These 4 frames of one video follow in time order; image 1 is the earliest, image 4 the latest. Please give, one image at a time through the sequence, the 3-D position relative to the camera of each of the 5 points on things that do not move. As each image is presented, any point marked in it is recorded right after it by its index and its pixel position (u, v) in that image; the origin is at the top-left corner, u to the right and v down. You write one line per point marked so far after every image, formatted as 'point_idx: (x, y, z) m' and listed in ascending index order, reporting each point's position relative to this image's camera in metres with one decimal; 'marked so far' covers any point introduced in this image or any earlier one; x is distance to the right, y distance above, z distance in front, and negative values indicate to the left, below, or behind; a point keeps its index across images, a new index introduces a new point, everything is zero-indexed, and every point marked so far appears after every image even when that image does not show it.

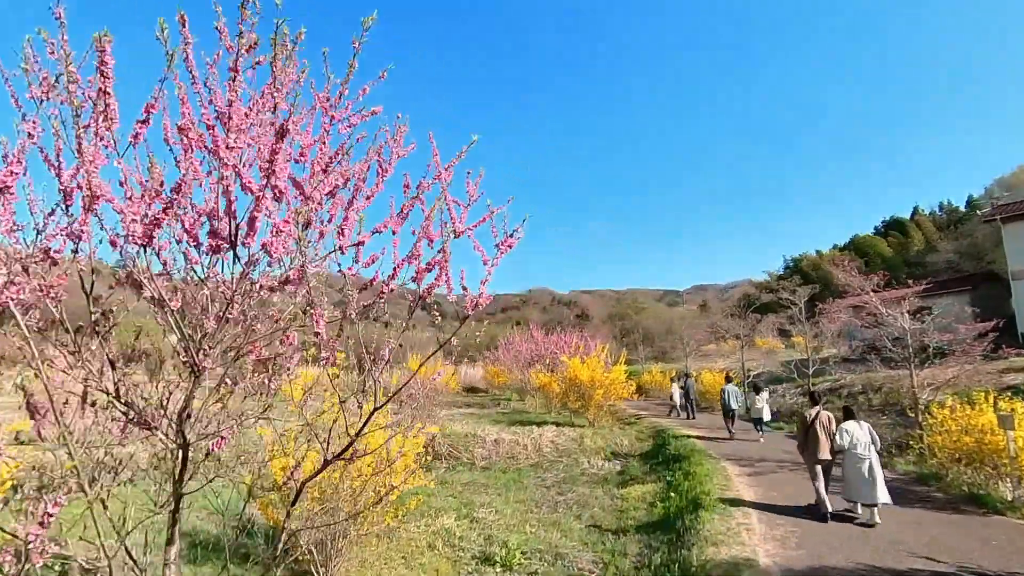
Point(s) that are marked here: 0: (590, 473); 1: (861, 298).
0: (+1.5, -3.6, +11.2) m
1: (+6.9, -0.2, +11.4) m
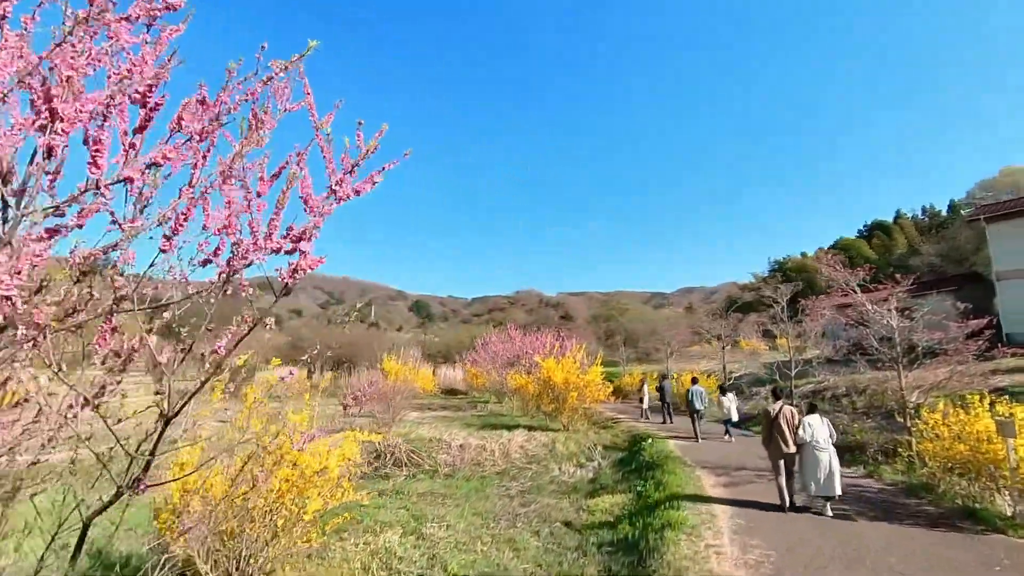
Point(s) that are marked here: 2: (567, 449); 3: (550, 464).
0: (+0.8, -3.6, +10.5) m
1: (+6.3, -0.1, +10.8) m
2: (+1.2, -3.5, +12.5) m
3: (+0.8, -3.6, +11.7) m
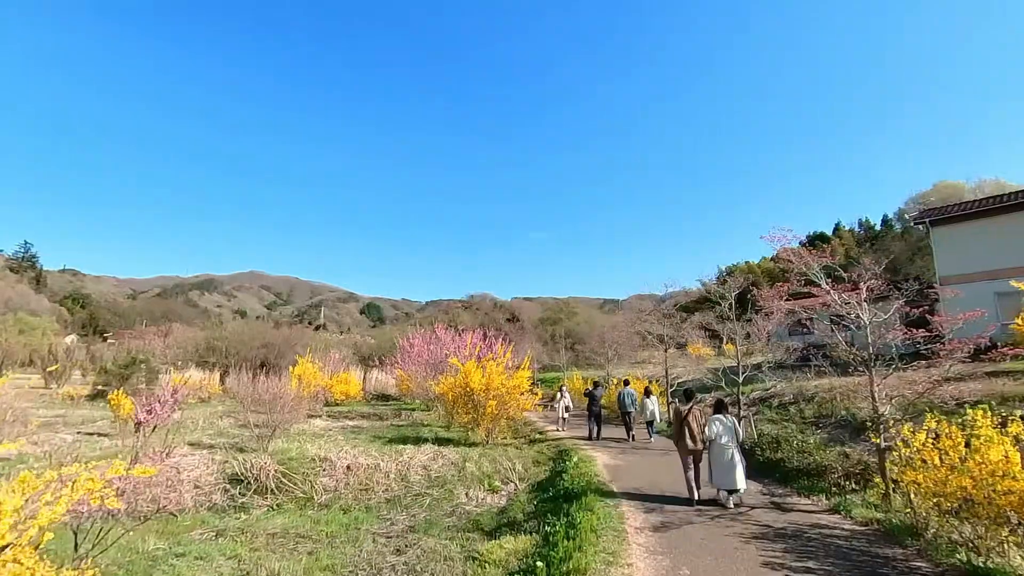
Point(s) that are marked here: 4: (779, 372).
0: (-0.8, -3.3, +8.5) m
1: (+4.7, 0.0, +9.2) m
2: (-0.6, -3.3, +10.5) m
3: (-1.0, -3.3, +9.6) m
4: (+6.8, -2.1, +14.7) m
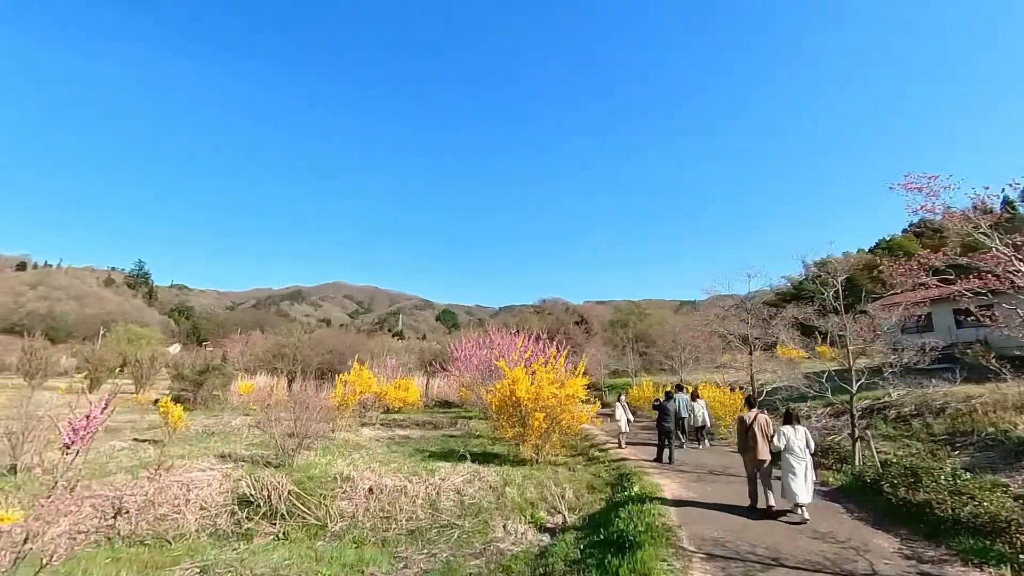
0: (-0.3, -3.2, +6.8) m
1: (+5.1, +0.3, +6.9) m
2: (+0.2, -3.1, +8.8) m
3: (-0.3, -3.2, +8.0) m
4: (+8.0, -1.9, +12.0) m
